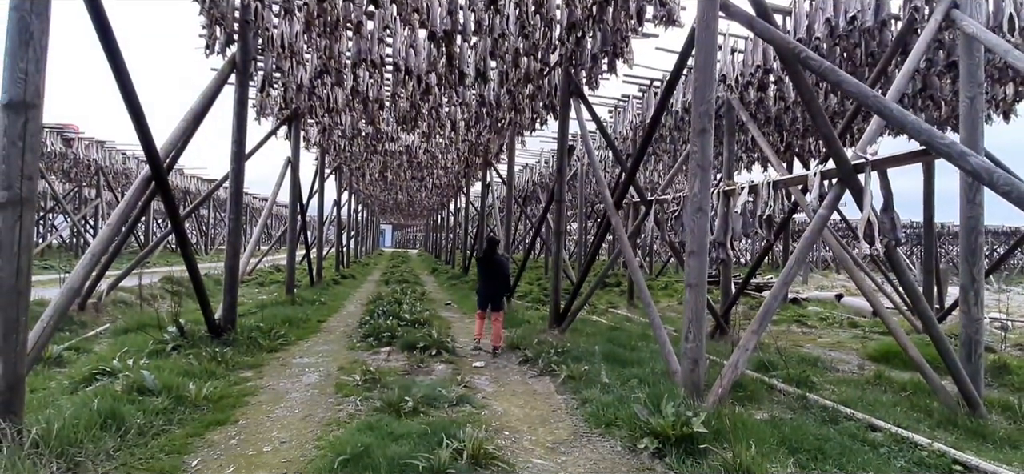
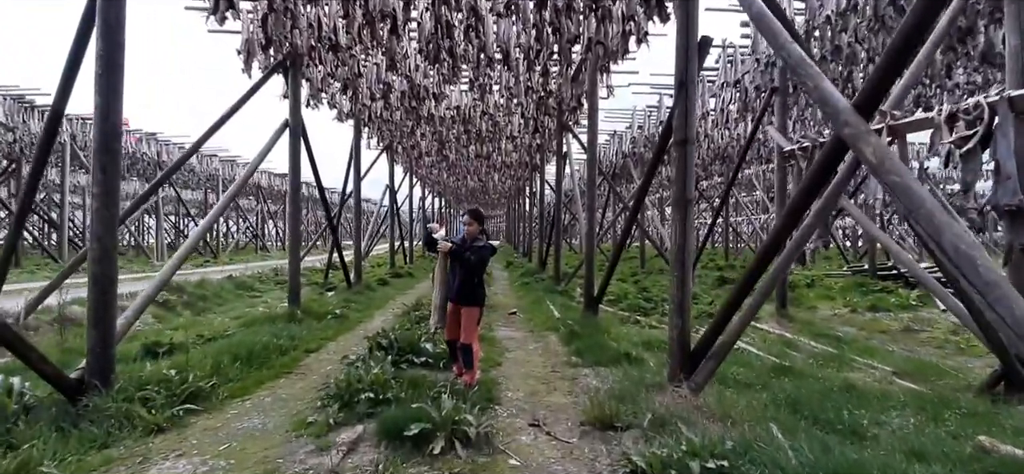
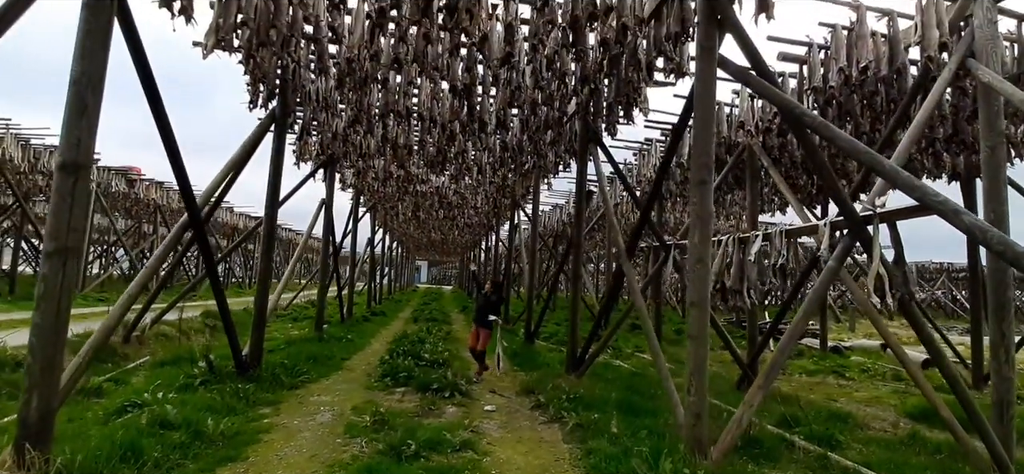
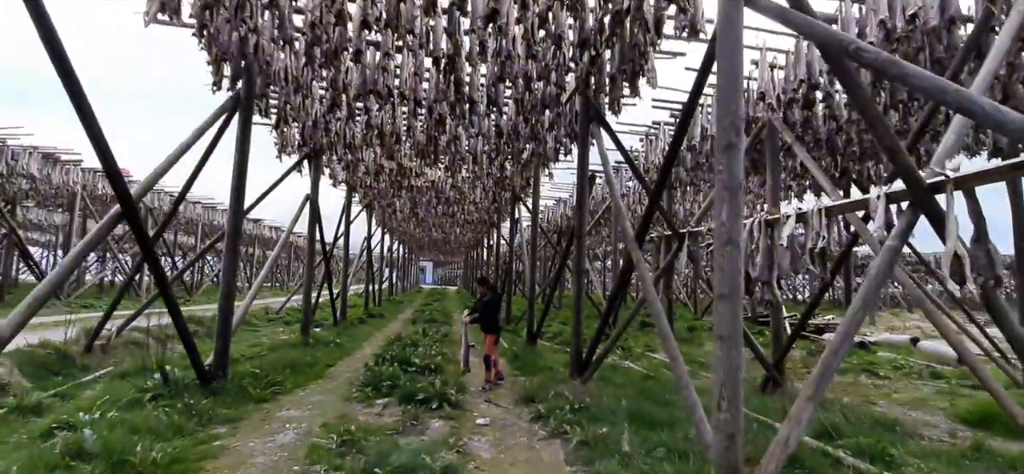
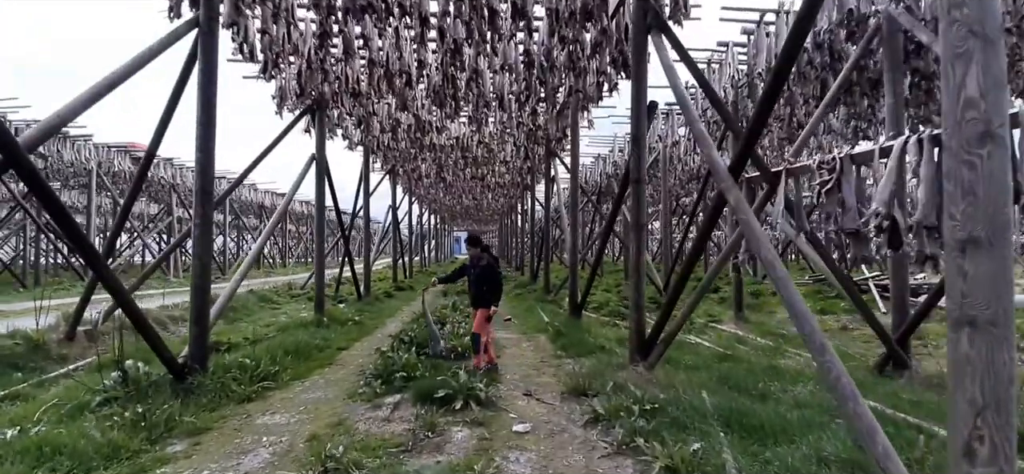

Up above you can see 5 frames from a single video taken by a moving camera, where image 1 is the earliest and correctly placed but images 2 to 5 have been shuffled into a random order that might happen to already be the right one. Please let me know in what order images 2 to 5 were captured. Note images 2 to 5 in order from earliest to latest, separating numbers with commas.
3, 4, 5, 2
